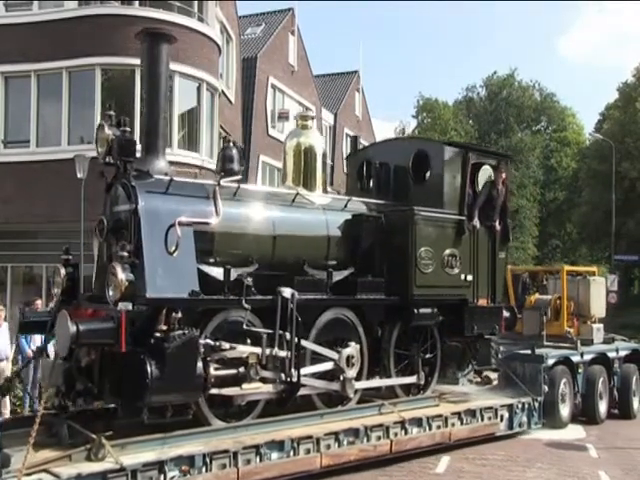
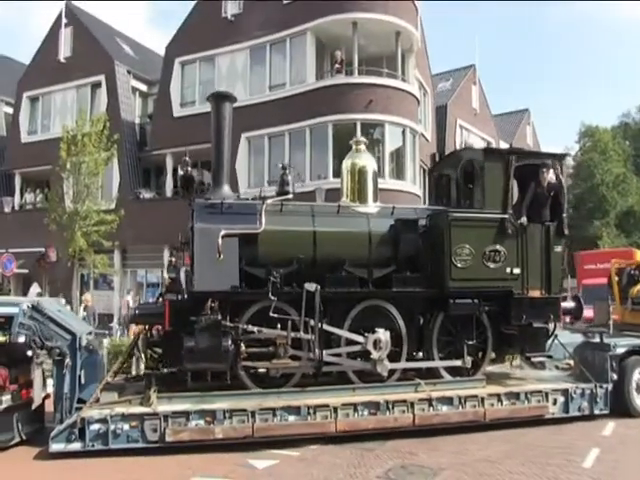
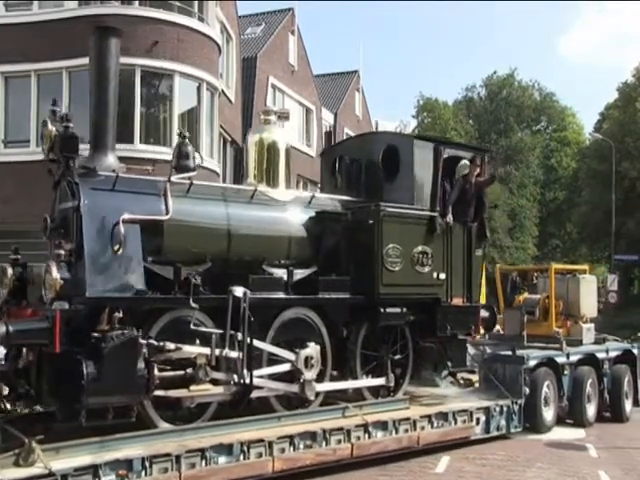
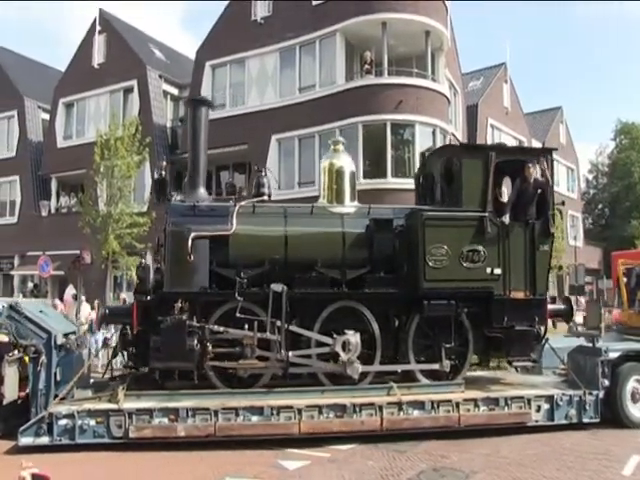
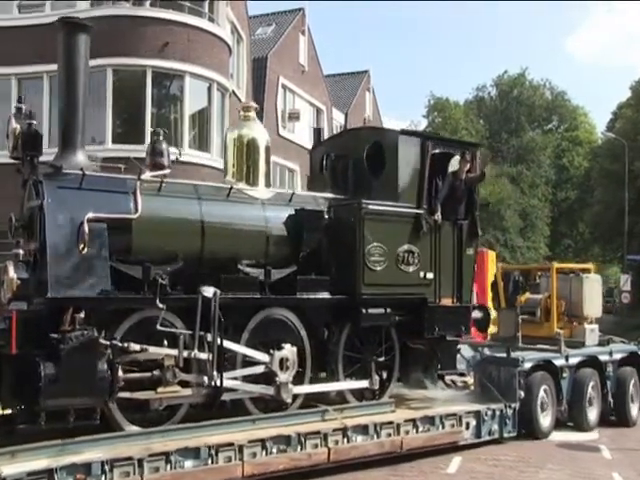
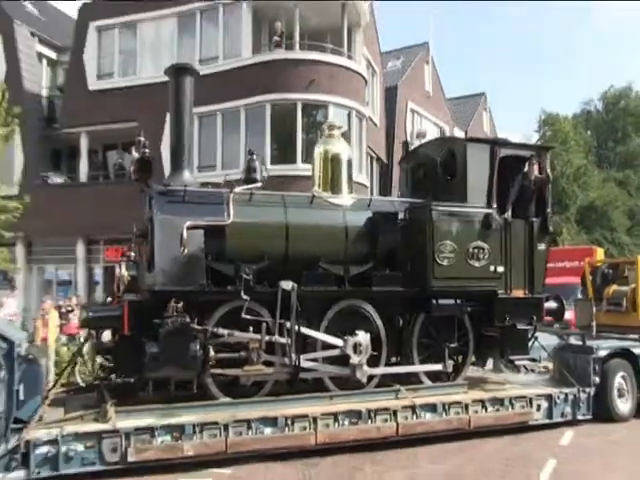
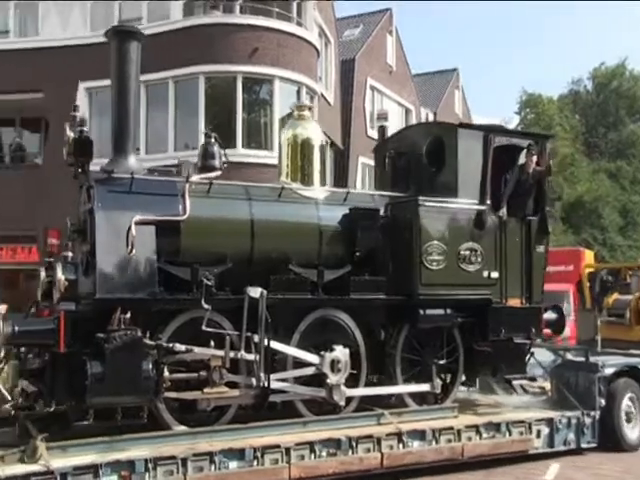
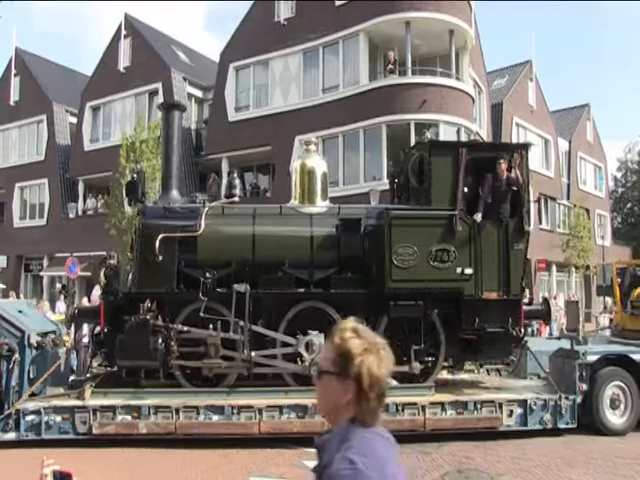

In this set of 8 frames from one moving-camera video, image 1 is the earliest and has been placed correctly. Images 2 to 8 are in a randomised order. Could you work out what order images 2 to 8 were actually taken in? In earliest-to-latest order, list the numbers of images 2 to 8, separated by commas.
3, 5, 7, 6, 2, 4, 8
